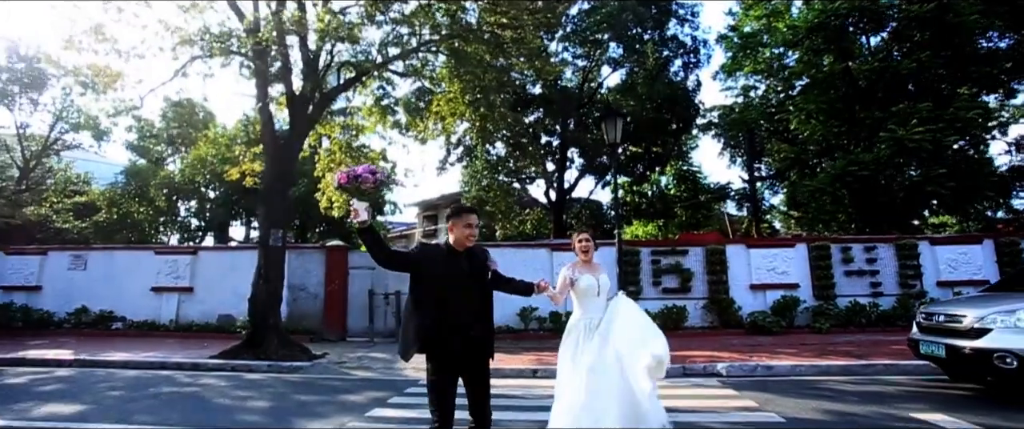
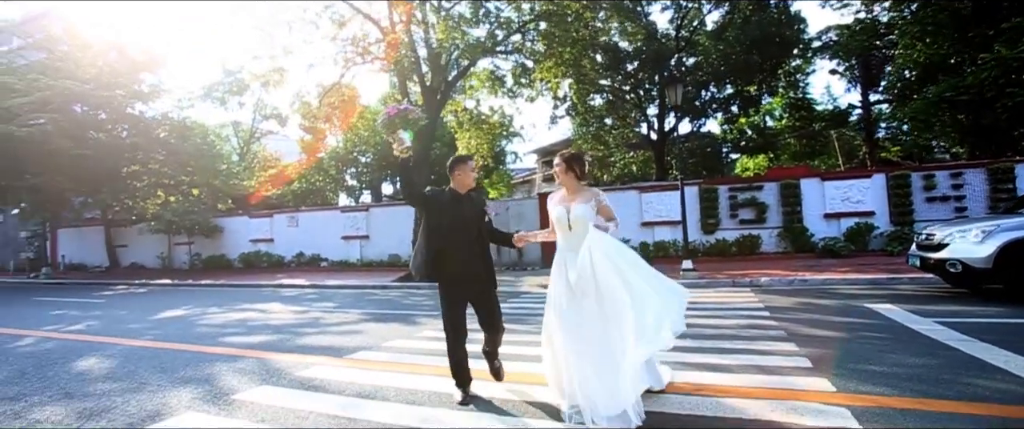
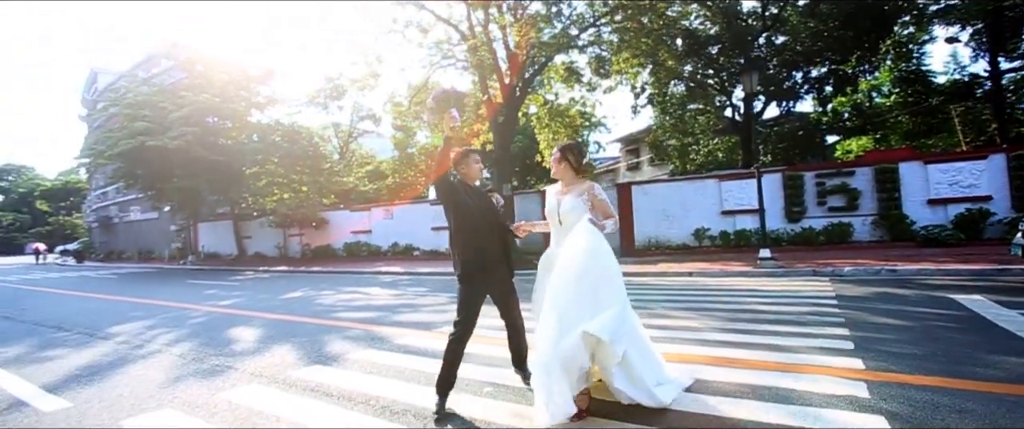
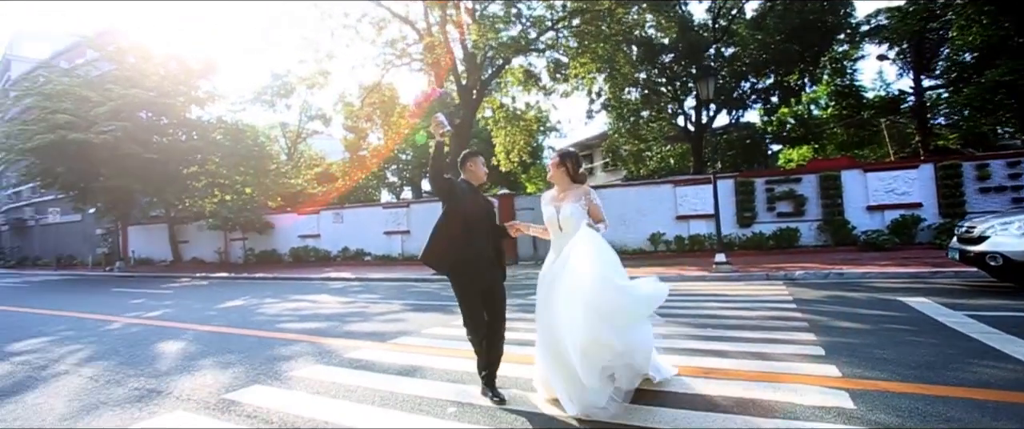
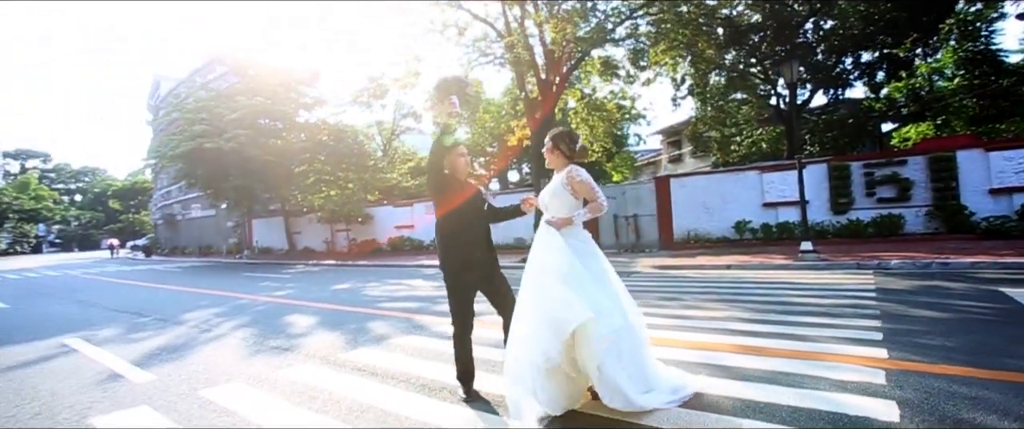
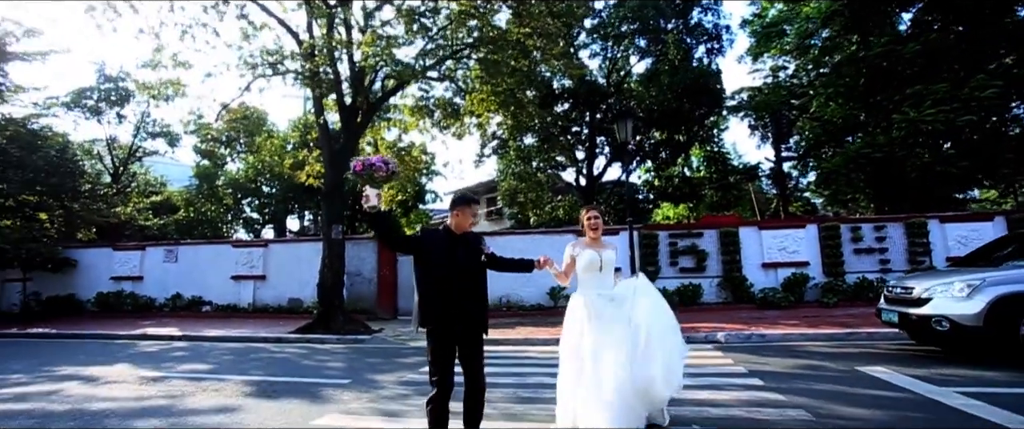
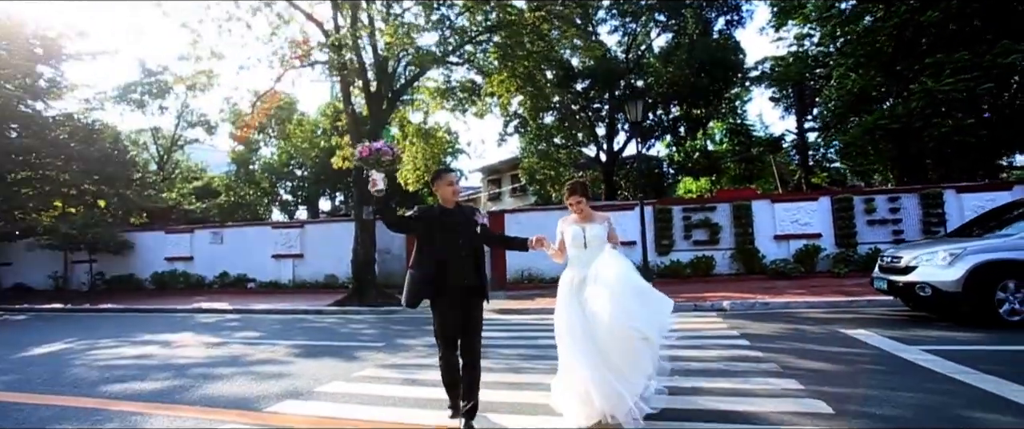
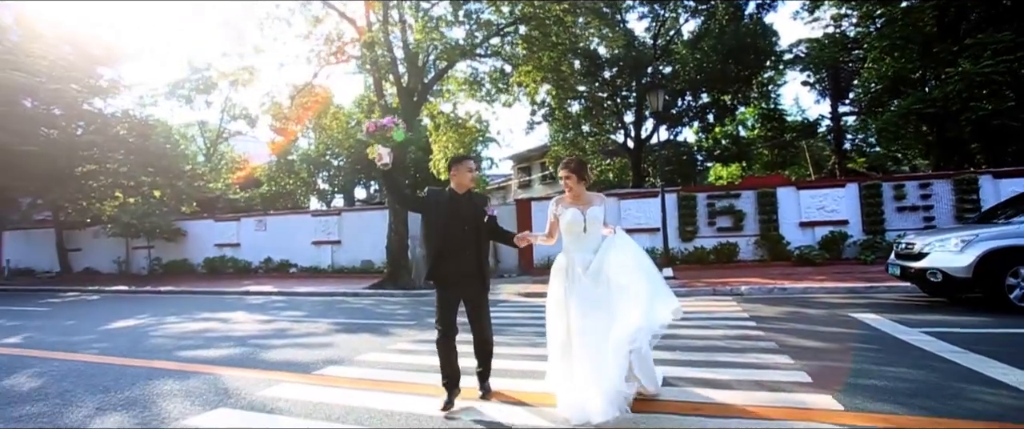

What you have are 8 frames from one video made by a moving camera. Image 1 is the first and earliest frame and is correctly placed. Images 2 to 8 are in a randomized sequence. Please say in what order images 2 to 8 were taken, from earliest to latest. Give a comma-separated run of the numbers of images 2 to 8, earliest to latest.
6, 7, 8, 2, 4, 3, 5
